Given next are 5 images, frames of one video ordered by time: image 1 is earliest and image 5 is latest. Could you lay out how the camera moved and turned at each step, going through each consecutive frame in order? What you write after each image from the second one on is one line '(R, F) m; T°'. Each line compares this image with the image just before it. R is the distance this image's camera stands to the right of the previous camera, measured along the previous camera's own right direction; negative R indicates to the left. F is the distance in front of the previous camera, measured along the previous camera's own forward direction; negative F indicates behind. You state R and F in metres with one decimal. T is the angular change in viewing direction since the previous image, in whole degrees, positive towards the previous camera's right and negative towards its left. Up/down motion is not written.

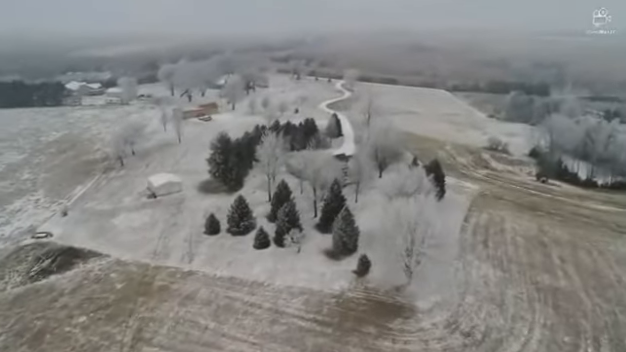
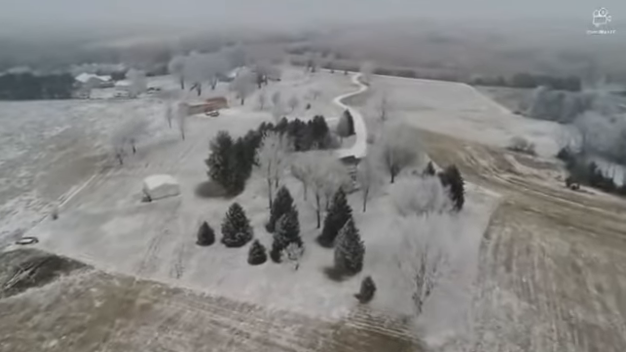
(+0.8, +2.4) m; -3°
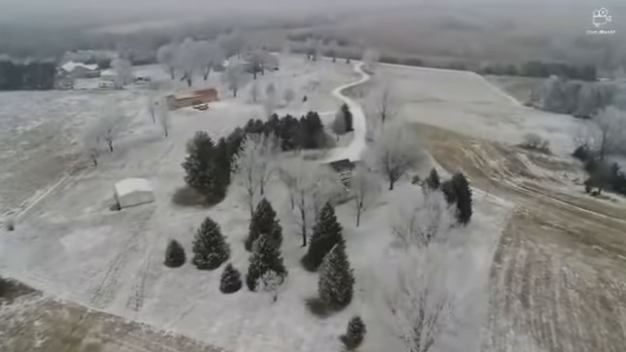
(+0.9, +3.1) m; -1°
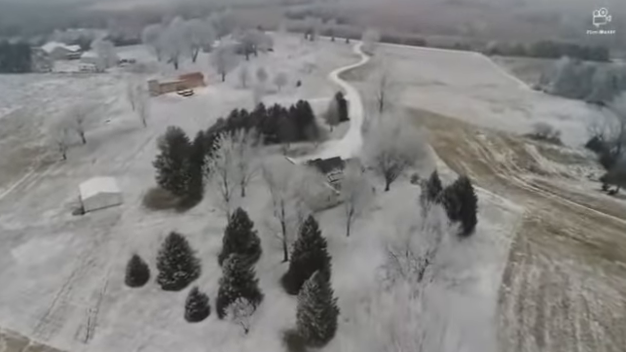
(+0.8, +2.8) m; 0°
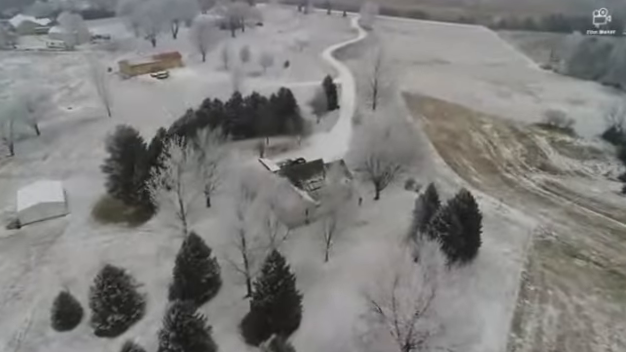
(+1.1, +3.4) m; 0°
